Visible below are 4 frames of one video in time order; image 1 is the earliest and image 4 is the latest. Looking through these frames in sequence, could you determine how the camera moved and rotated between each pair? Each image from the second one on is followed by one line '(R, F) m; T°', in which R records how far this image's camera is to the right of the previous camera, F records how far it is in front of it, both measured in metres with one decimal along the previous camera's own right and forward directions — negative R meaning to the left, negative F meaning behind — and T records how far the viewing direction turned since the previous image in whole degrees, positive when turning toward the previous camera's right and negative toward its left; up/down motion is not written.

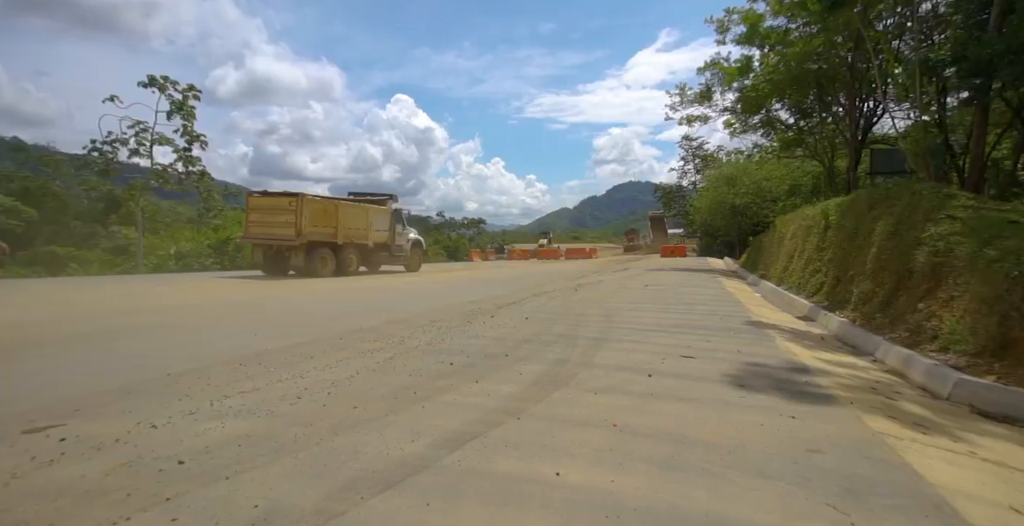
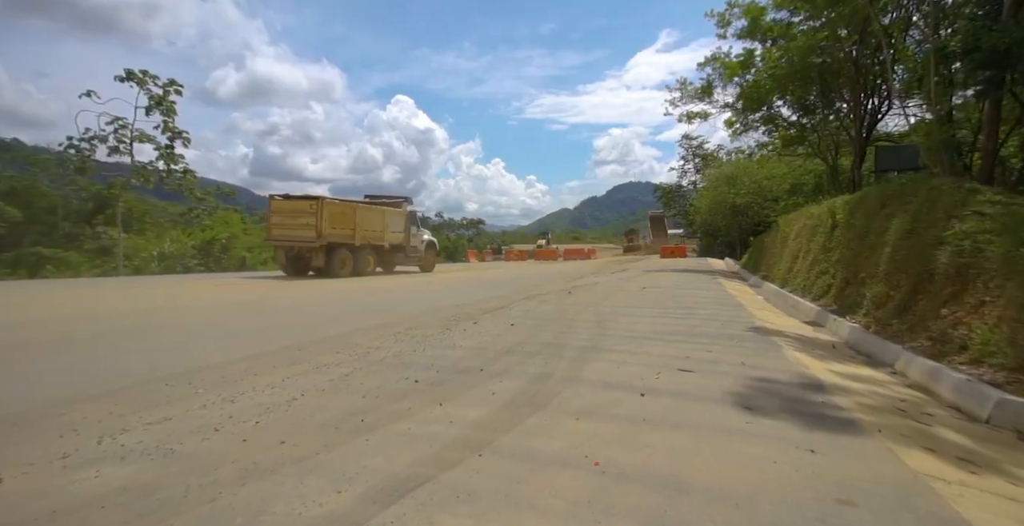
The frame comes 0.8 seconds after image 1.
(+0.3, +0.7) m; 0°
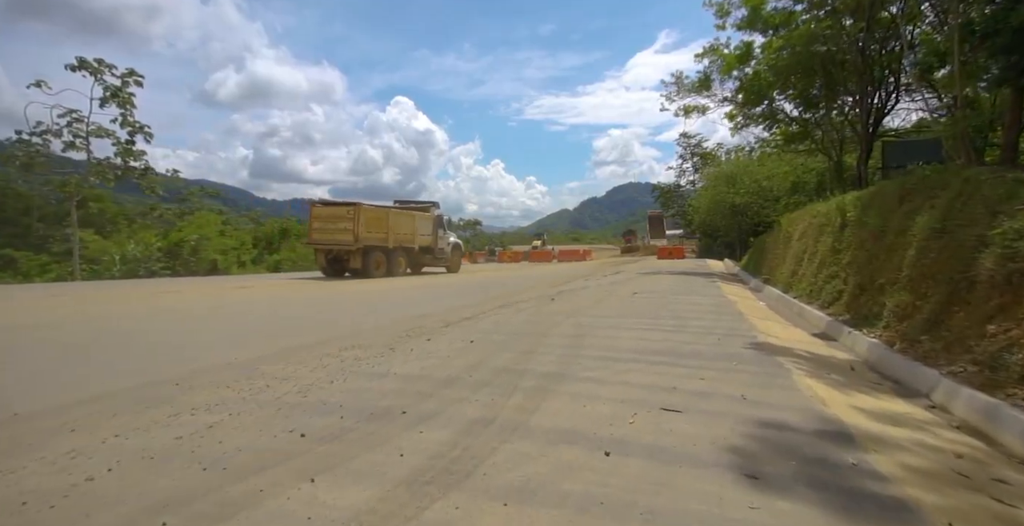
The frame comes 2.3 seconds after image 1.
(+0.6, +1.3) m; 0°
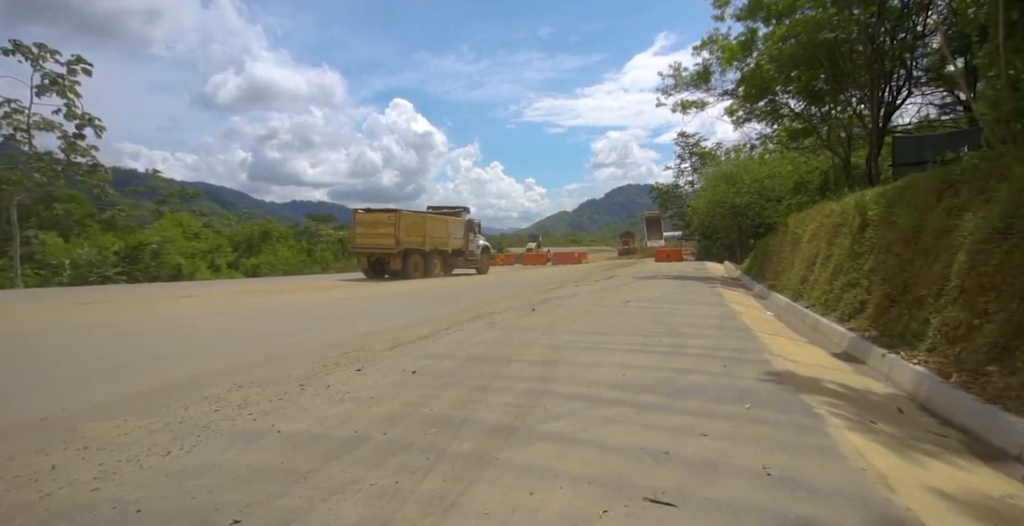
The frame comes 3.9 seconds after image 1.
(+0.5, +1.5) m; 0°
